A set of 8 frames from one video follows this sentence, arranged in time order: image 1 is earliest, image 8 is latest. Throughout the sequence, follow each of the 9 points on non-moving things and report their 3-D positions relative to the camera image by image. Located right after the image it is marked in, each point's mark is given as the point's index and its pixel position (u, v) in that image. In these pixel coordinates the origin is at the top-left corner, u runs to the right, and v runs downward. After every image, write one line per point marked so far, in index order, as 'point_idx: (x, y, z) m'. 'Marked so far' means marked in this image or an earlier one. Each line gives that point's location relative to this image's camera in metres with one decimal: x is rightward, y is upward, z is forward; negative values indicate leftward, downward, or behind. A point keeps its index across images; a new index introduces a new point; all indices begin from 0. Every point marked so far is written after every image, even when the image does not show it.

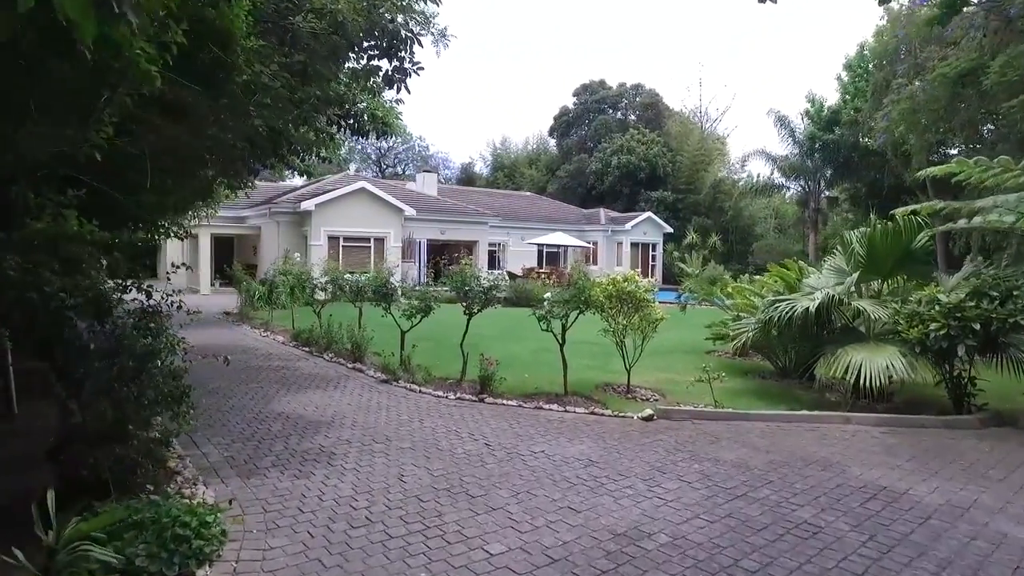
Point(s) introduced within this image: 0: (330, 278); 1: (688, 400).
0: (-3.0, +0.2, +12.1) m
1: (+1.9, -1.2, +7.9) m
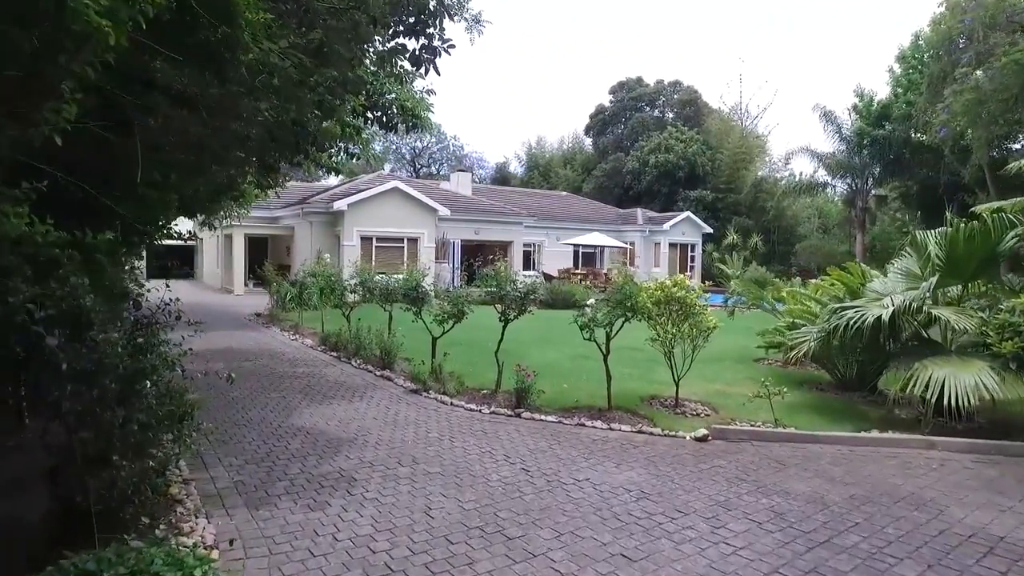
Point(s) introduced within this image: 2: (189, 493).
0: (-2.4, +0.1, +11.6) m
1: (+2.3, -1.3, +7.2) m
2: (-1.9, -1.2, +4.3) m
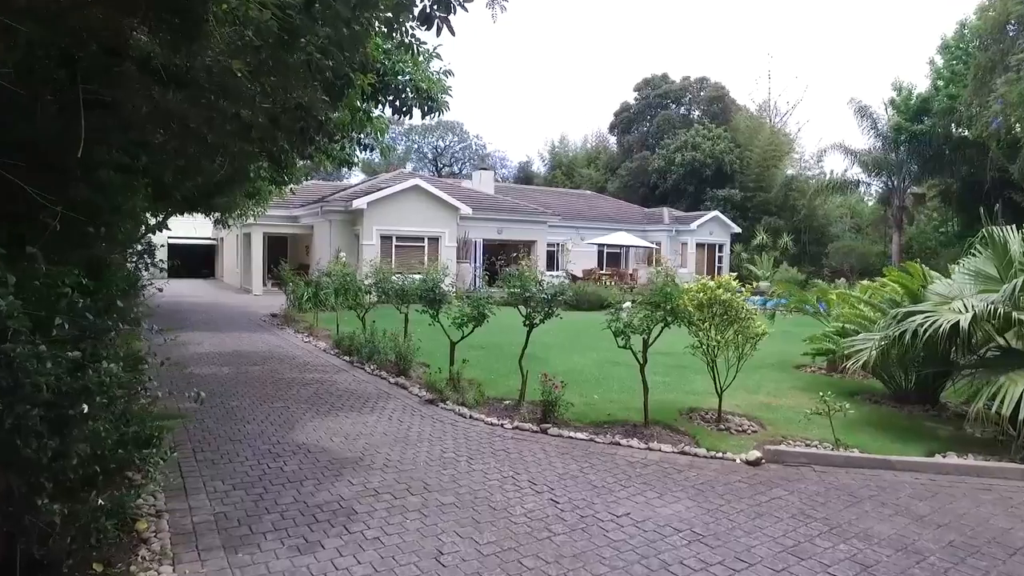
0: (-2.0, +0.1, +11.0) m
1: (+2.5, -1.3, +6.4) m
2: (-1.8, -1.2, +3.7) m
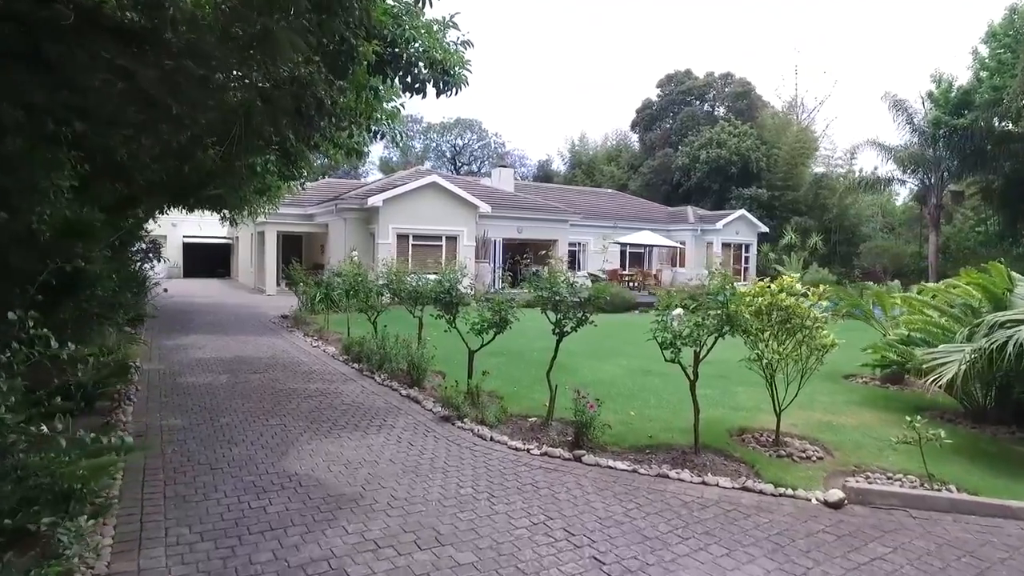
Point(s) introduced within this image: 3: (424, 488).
0: (-1.7, +0.1, +10.2) m
1: (+2.7, -1.3, +5.5) m
2: (-1.6, -1.2, +2.8) m
3: (-0.5, -1.3, +4.6) m
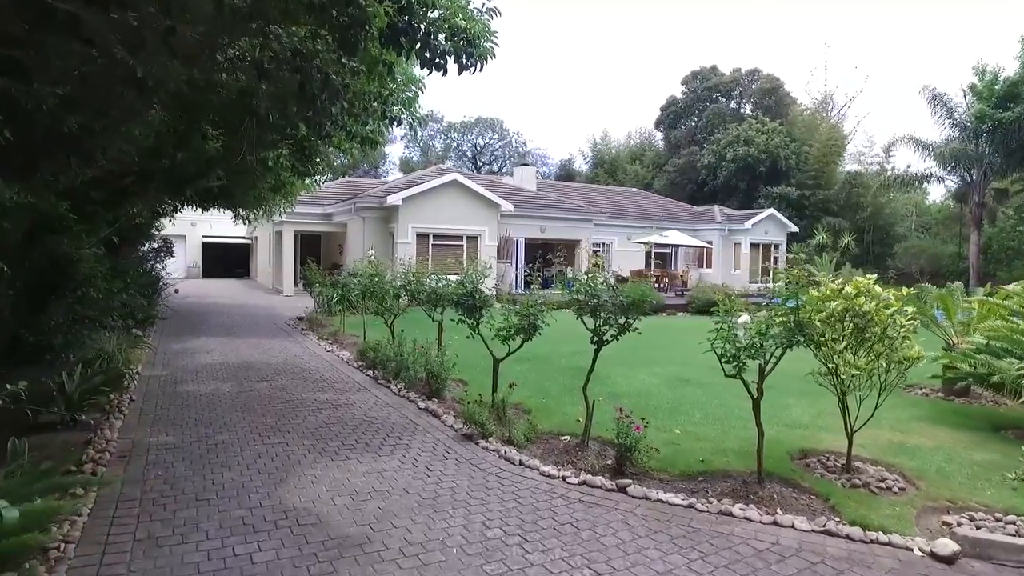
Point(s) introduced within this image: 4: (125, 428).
0: (-1.4, +0.1, +9.5) m
1: (+2.9, -1.3, +4.7) m
2: (-1.5, -1.2, +2.1) m
3: (-0.4, -1.3, +3.8) m
4: (-3.1, -1.1, +5.9) m
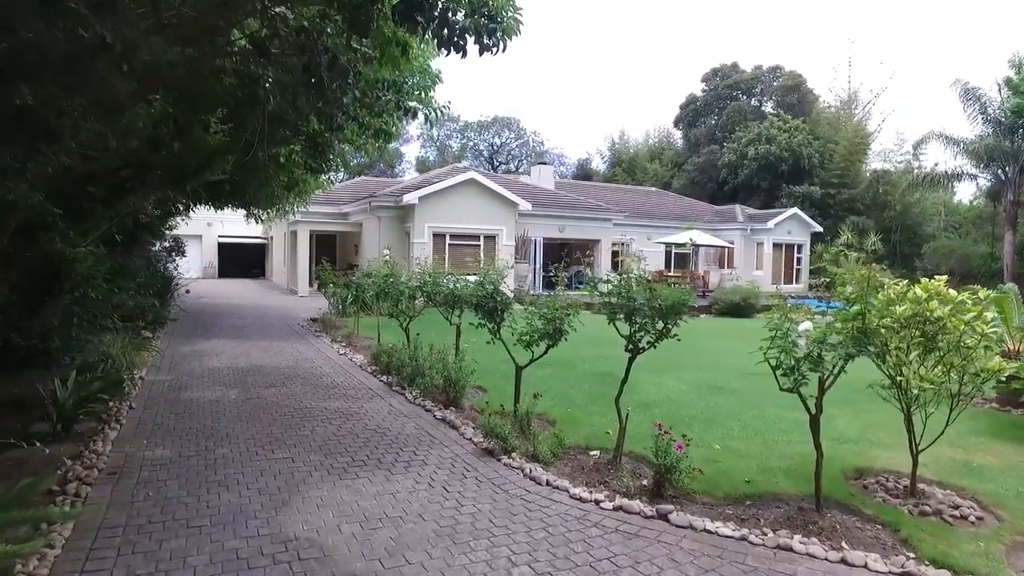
0: (-1.1, +0.1, +9.0) m
1: (+3.1, -1.4, +4.1) m
2: (-1.4, -1.3, +1.7) m
3: (-0.2, -1.3, +3.4) m
4: (-3.0, -1.1, +5.5) m
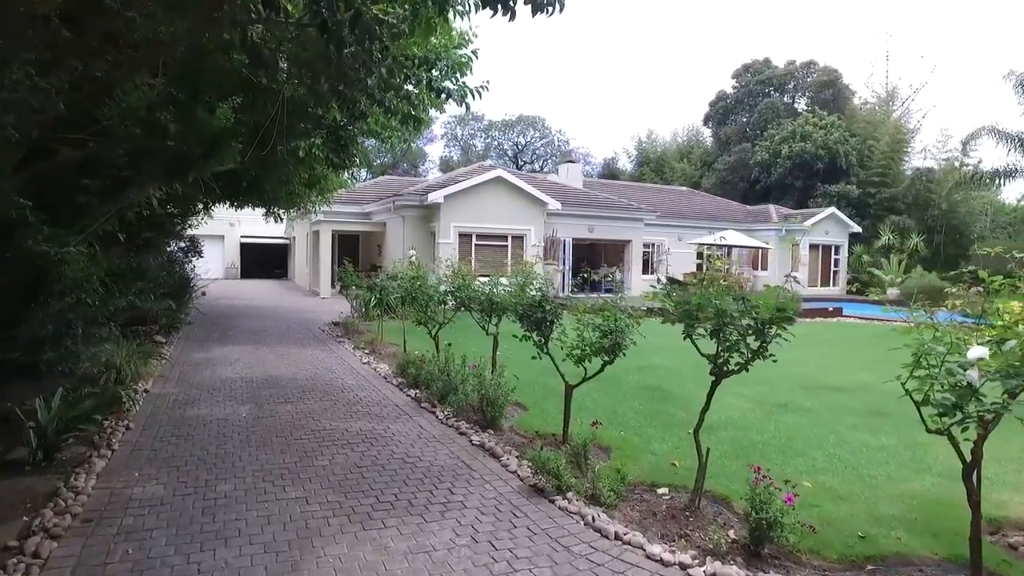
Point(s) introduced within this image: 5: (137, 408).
0: (-0.7, 0.0, +8.2) m
1: (+3.4, -1.4, +3.2) m
2: (-1.2, -1.3, +0.9) m
3: (+0.1, -1.3, +2.5) m
4: (-2.6, -1.2, +4.7) m
5: (-3.4, -1.1, +6.6) m
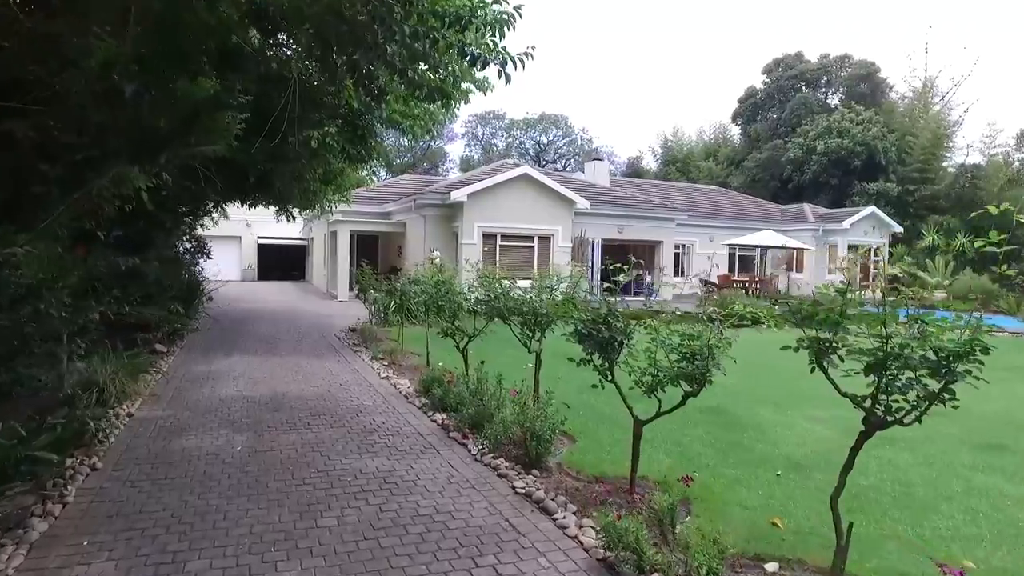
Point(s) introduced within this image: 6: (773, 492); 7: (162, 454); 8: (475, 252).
0: (-0.3, 0.0, +7.1) m
1: (+3.7, -1.5, +2.0) m
2: (-1.0, -1.3, -0.2) m
3: (+0.3, -1.4, +1.4) m
4: (-2.3, -1.2, +3.7) m
5: (-3.0, -1.1, +5.5) m
6: (+1.7, -1.3, +4.8) m
7: (-2.5, -1.2, +5.2) m
8: (-0.9, +0.9, +18.4) m
